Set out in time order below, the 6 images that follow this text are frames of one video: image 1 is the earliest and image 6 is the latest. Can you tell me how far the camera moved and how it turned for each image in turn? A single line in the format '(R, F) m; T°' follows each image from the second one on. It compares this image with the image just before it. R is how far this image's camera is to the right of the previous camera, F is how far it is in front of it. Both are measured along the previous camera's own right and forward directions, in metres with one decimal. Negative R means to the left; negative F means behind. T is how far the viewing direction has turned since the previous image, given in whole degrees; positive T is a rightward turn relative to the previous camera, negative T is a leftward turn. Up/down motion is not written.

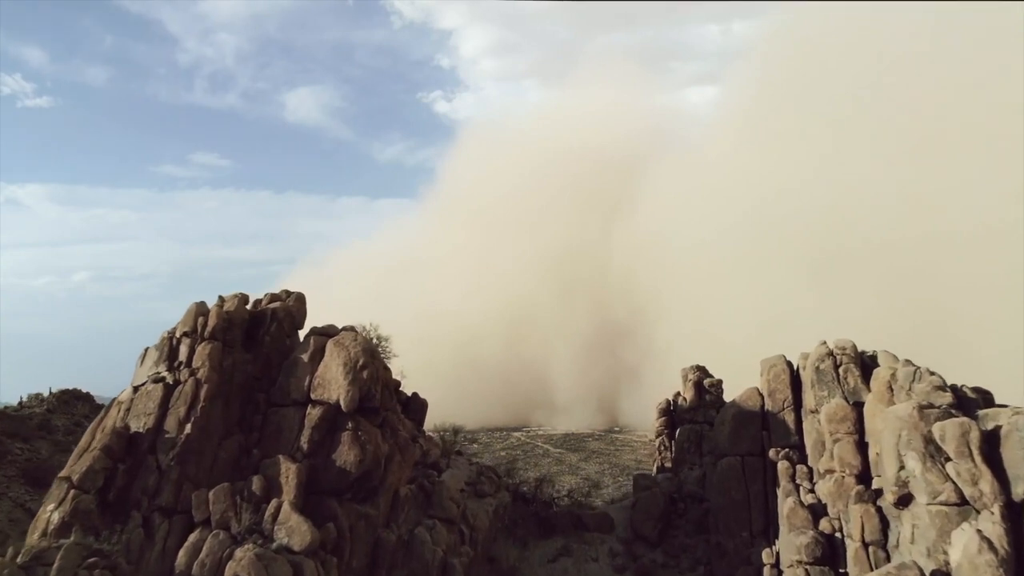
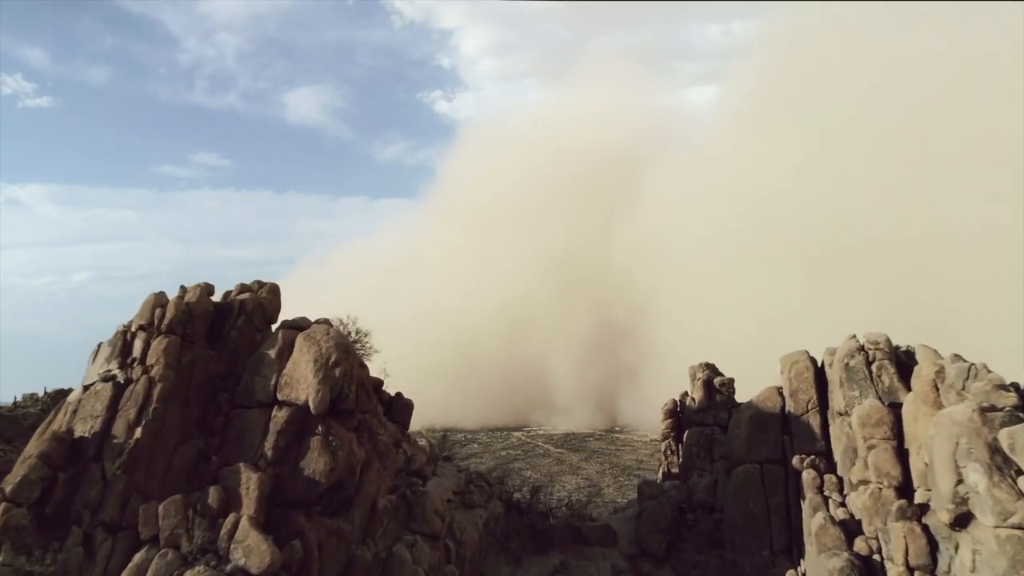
(+0.2, +1.8) m; 0°
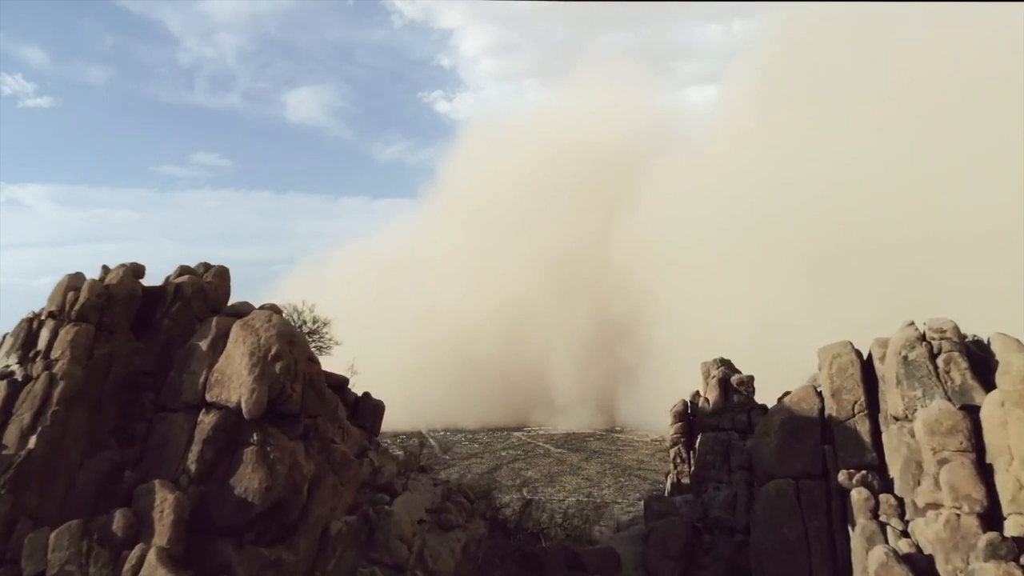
(+0.3, +2.7) m; 0°
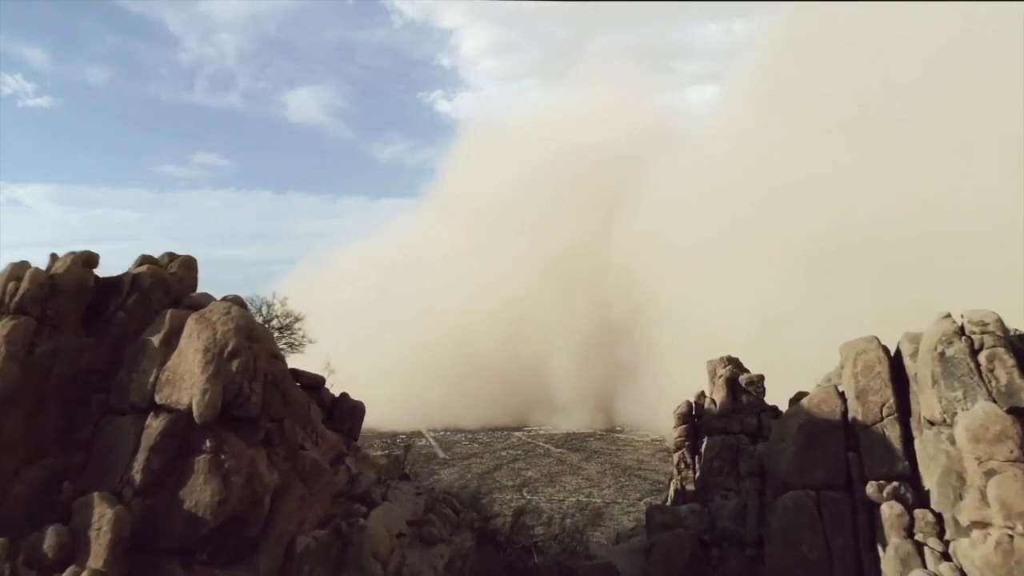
(+0.2, +1.3) m; 0°
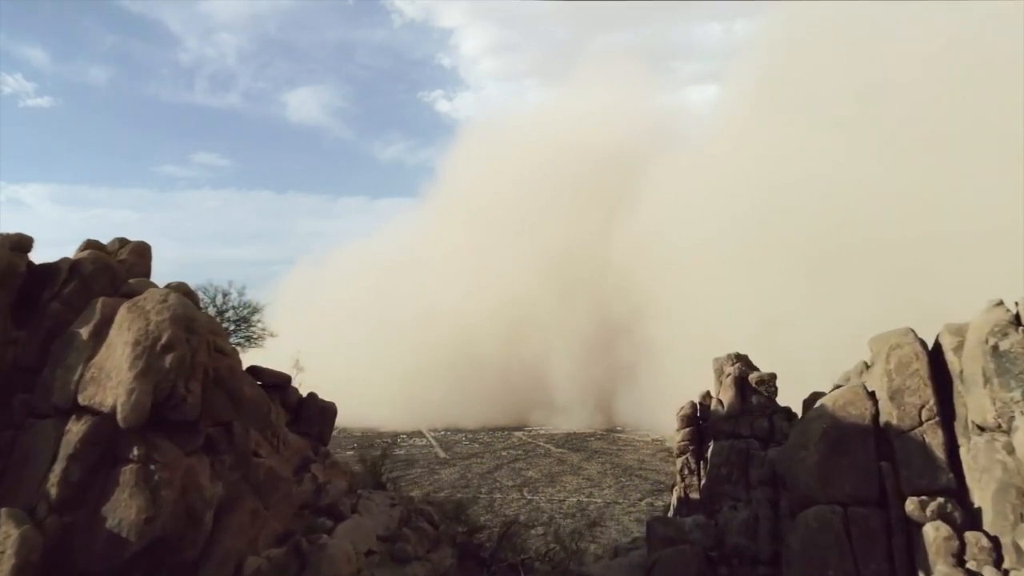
(+0.3, +1.5) m; 0°
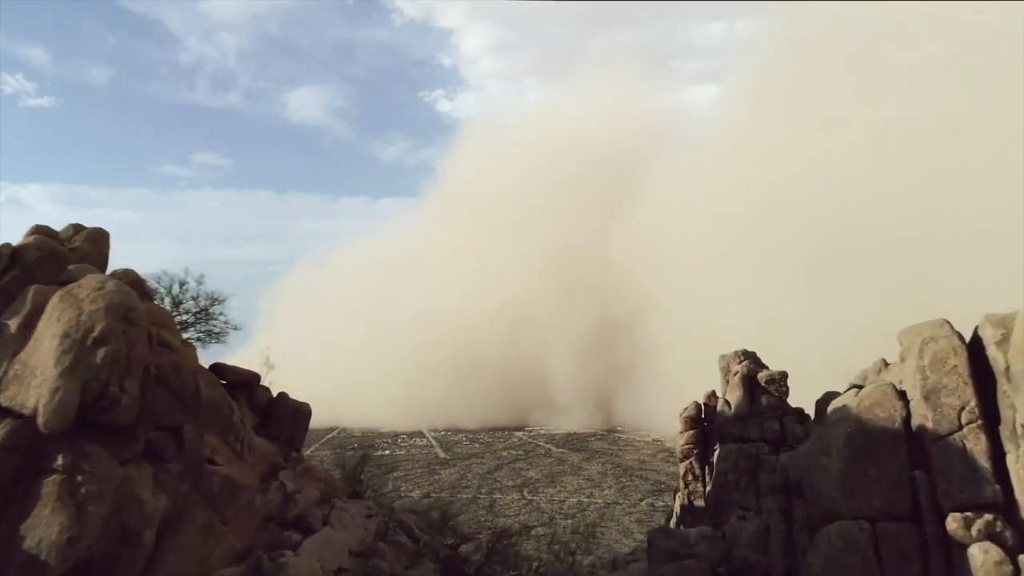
(+0.2, +1.2) m; 0°
